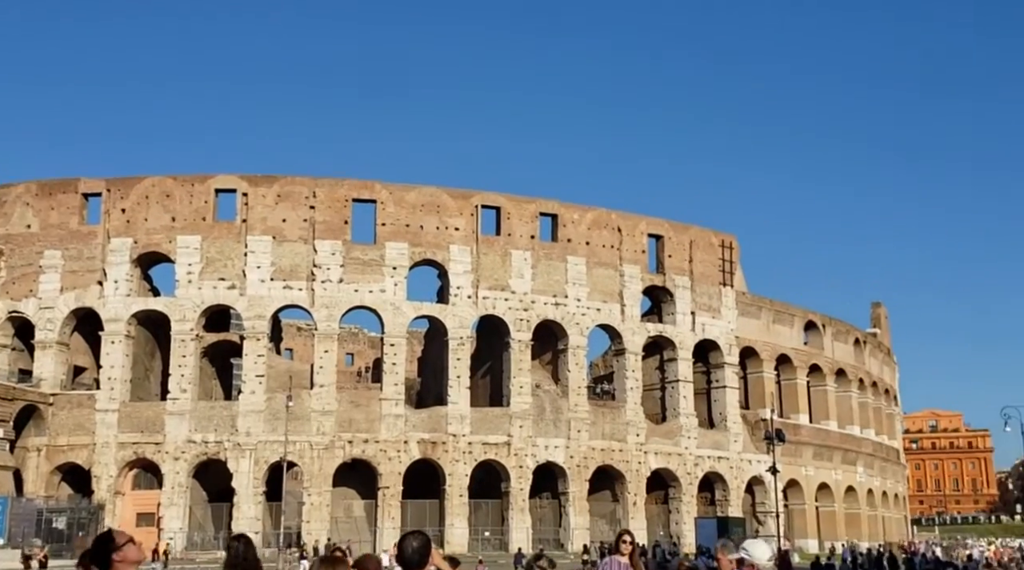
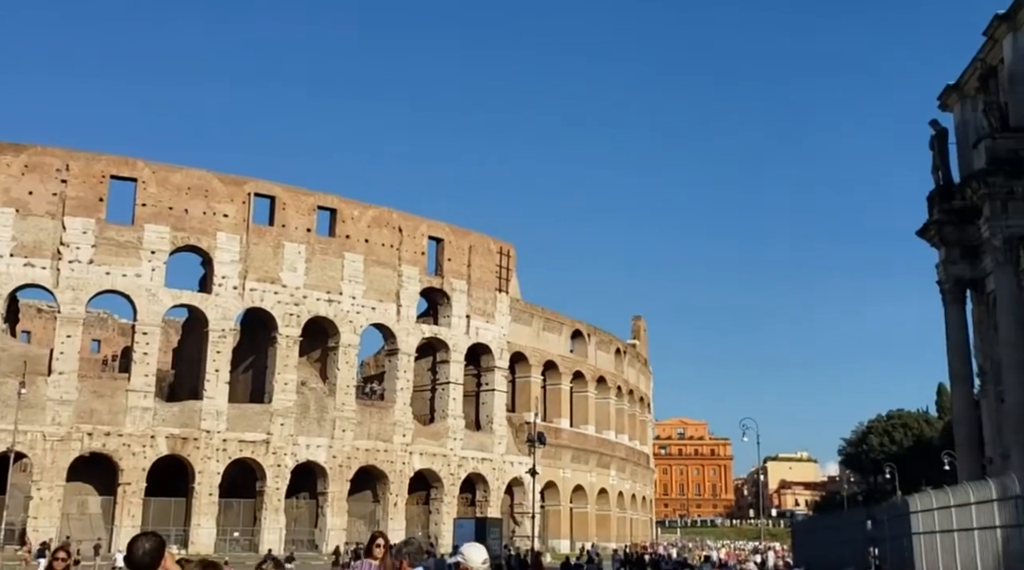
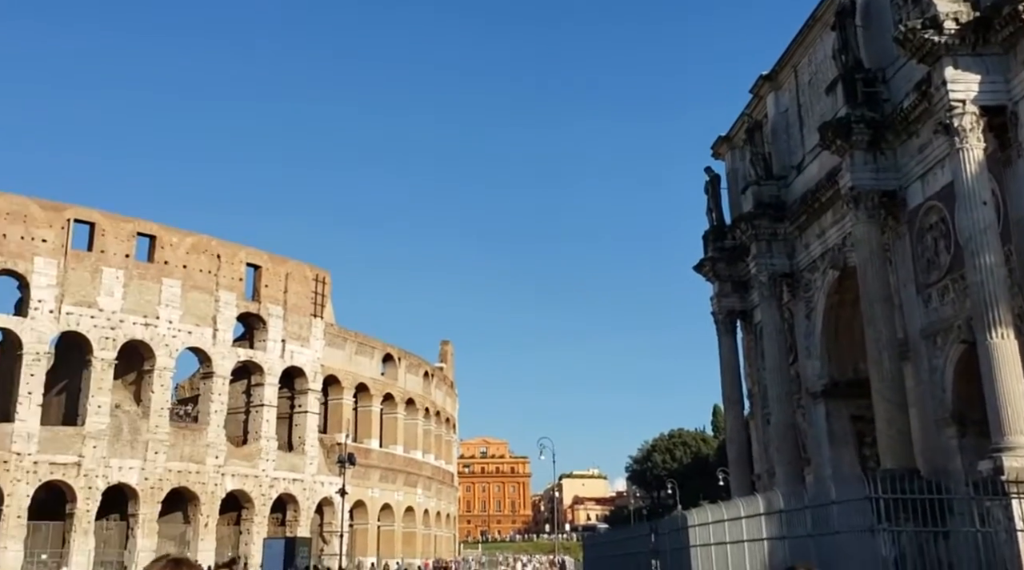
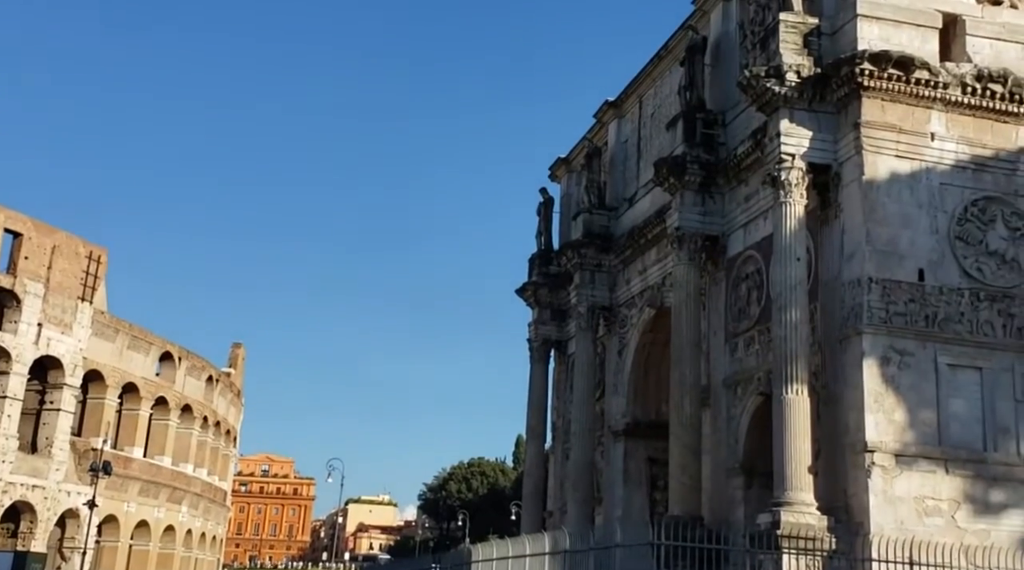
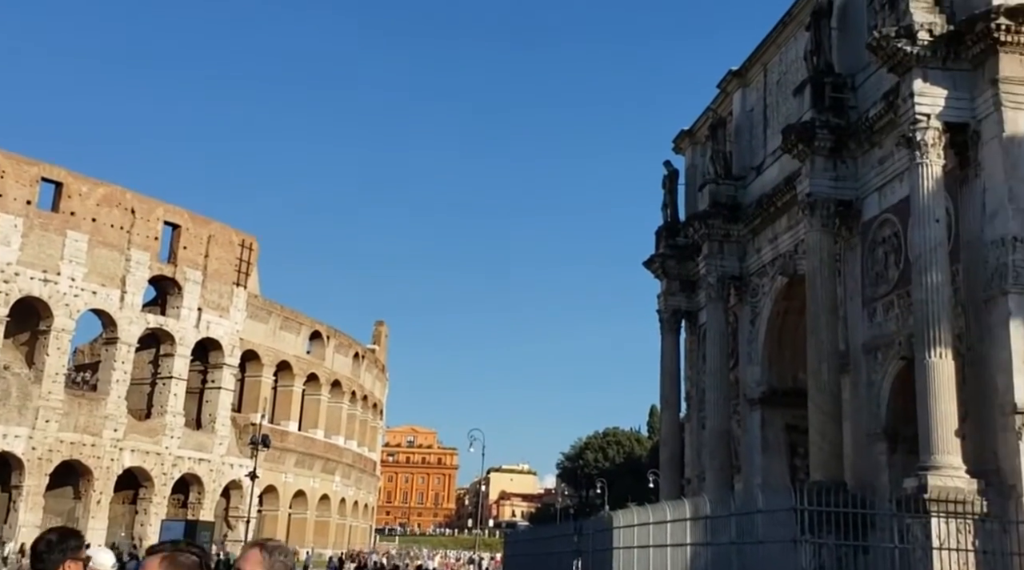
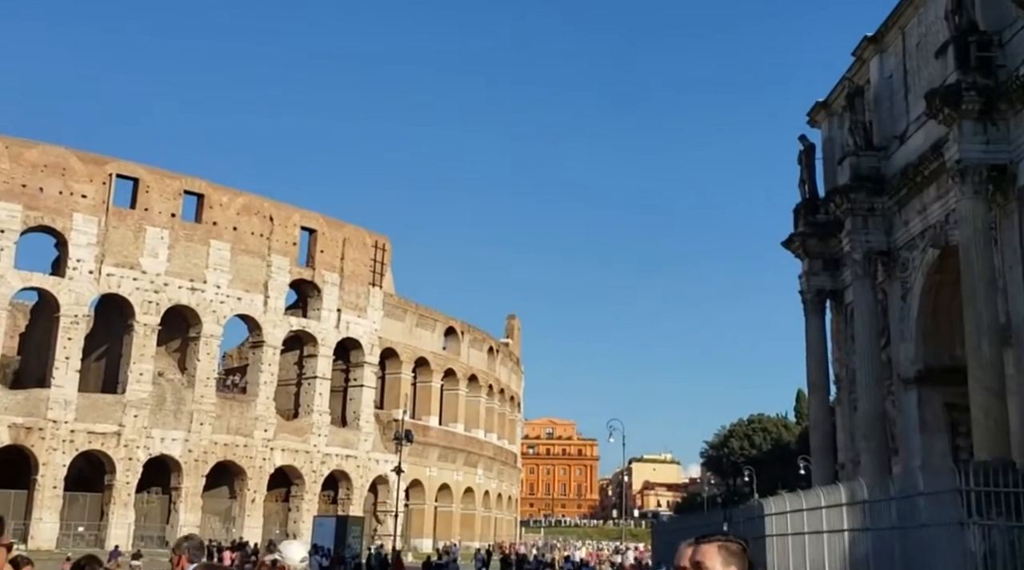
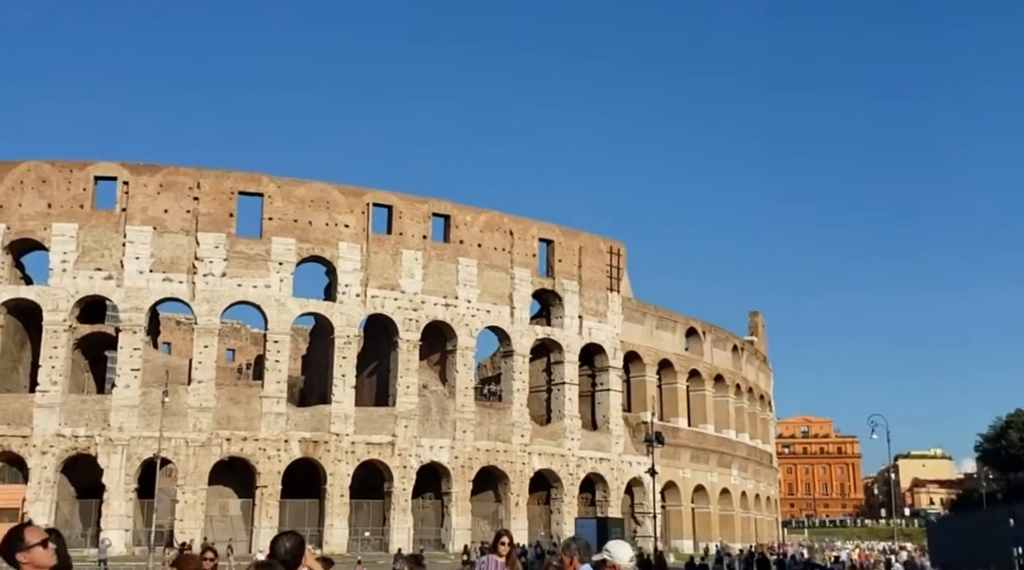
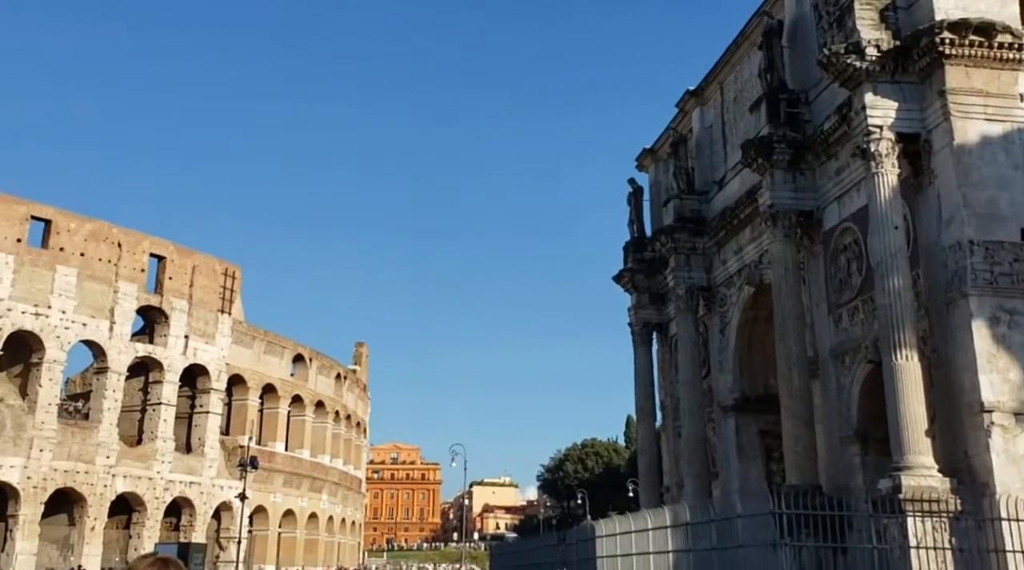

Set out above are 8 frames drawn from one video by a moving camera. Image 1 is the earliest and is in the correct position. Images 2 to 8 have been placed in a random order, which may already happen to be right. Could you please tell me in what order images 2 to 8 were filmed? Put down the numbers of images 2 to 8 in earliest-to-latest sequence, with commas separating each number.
7, 2, 6, 5, 4, 8, 3
